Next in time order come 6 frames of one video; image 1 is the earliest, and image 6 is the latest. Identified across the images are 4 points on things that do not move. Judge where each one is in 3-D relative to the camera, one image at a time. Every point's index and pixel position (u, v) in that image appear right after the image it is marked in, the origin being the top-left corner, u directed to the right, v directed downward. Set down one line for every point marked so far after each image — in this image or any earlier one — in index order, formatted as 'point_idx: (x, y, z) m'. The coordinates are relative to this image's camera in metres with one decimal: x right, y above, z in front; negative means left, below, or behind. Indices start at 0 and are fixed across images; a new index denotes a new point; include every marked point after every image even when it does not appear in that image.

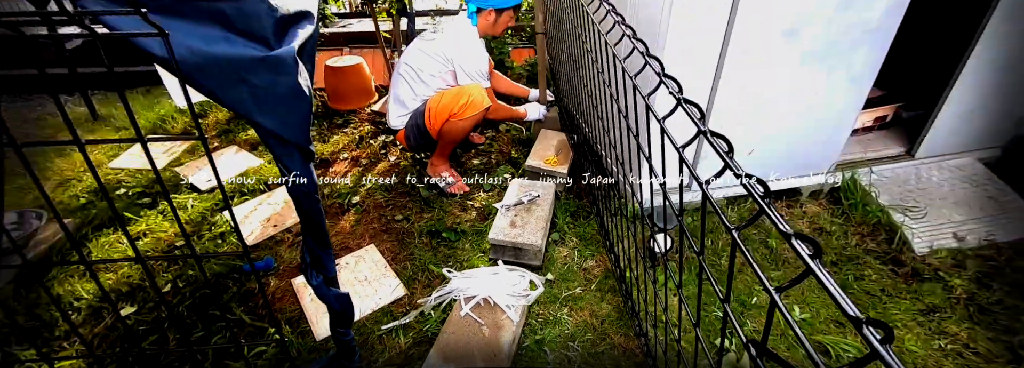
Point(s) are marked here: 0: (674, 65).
0: (+0.6, +0.4, +1.5) m
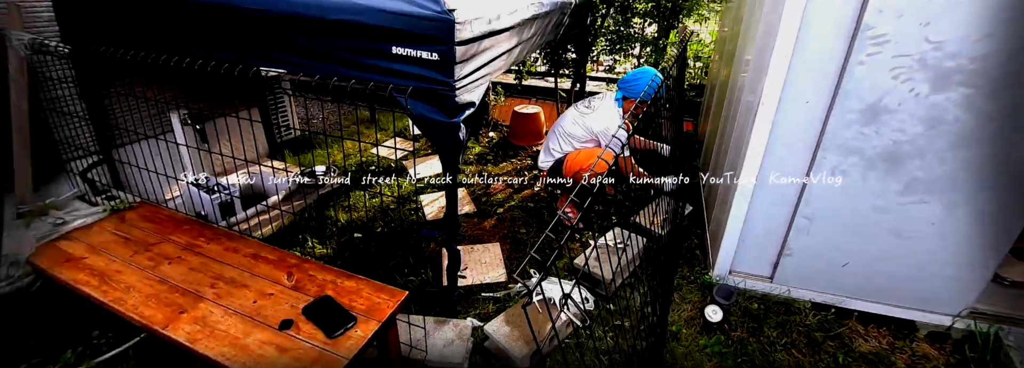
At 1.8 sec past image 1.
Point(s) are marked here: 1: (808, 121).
0: (+1.0, +0.1, +1.8) m
1: (+1.2, +0.2, +1.7) m
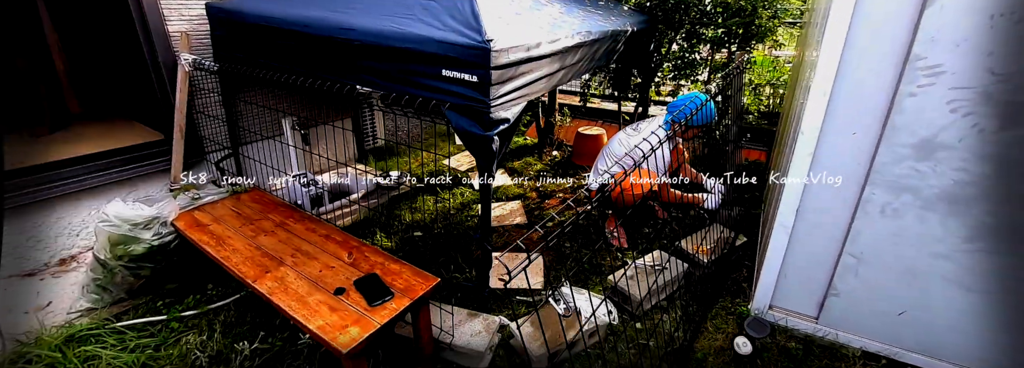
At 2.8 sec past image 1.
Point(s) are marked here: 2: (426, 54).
0: (+1.2, 0.0, +1.8) m
1: (+1.3, +0.1, +1.6) m
2: (-0.3, +0.5, +1.7) m
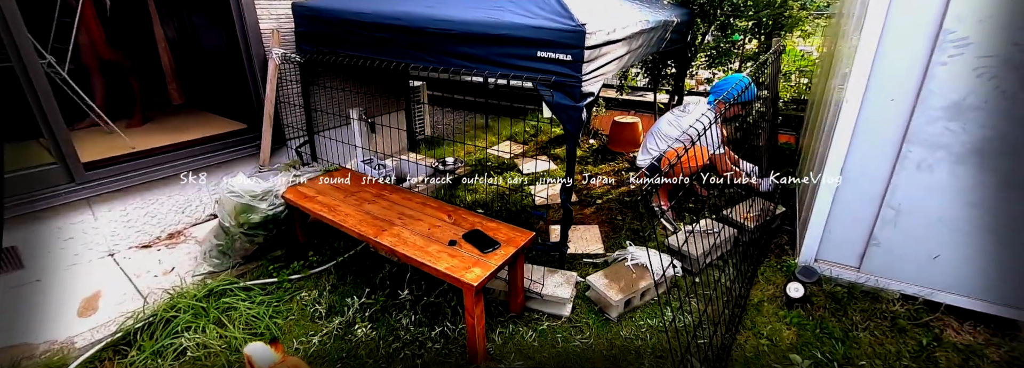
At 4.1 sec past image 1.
0: (+1.5, +0.1, +2.0) m
1: (+1.7, +0.3, +1.9) m
2: (0.0, +0.7, +2.0) m
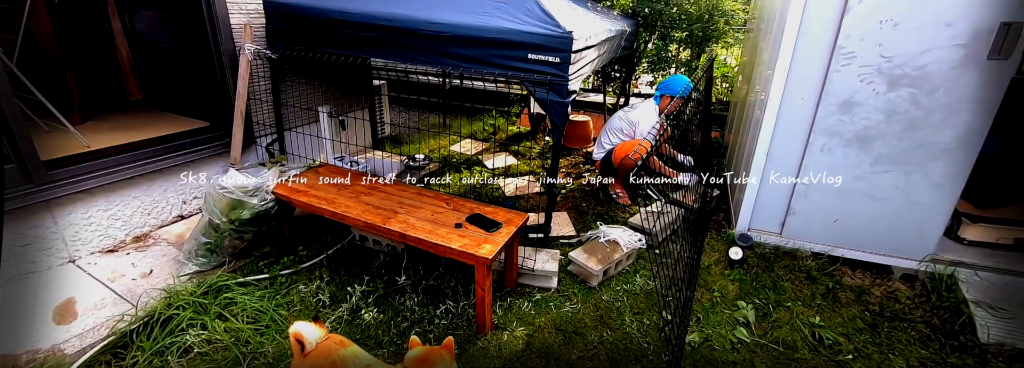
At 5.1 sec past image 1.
0: (+1.5, +0.2, +2.5) m
1: (+1.6, +0.4, +2.4) m
2: (0.0, +0.7, +2.2) m
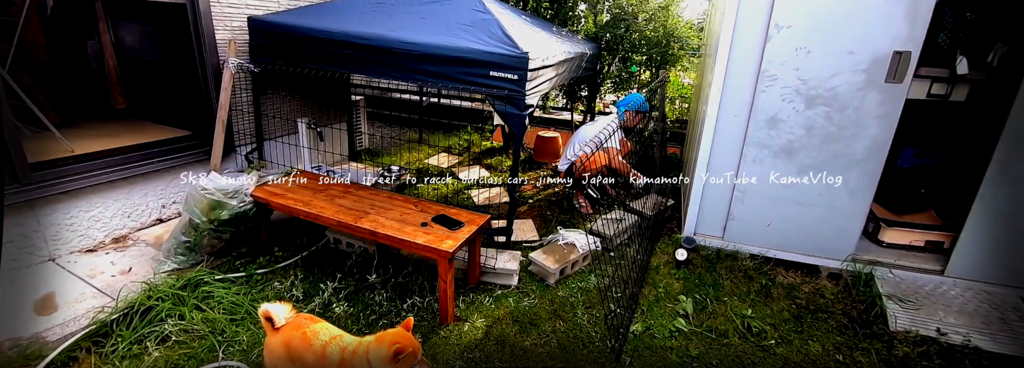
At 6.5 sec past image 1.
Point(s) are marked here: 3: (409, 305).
0: (+1.3, +0.2, +2.8) m
1: (+1.4, +0.4, +2.7) m
2: (-0.2, +0.7, +2.5) m
3: (-0.6, -0.7, +2.4) m
